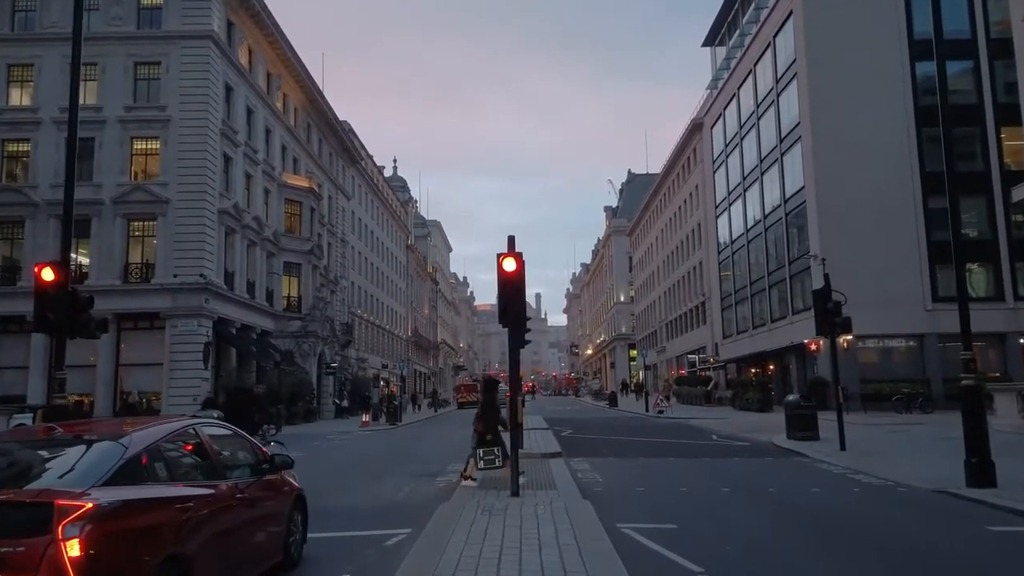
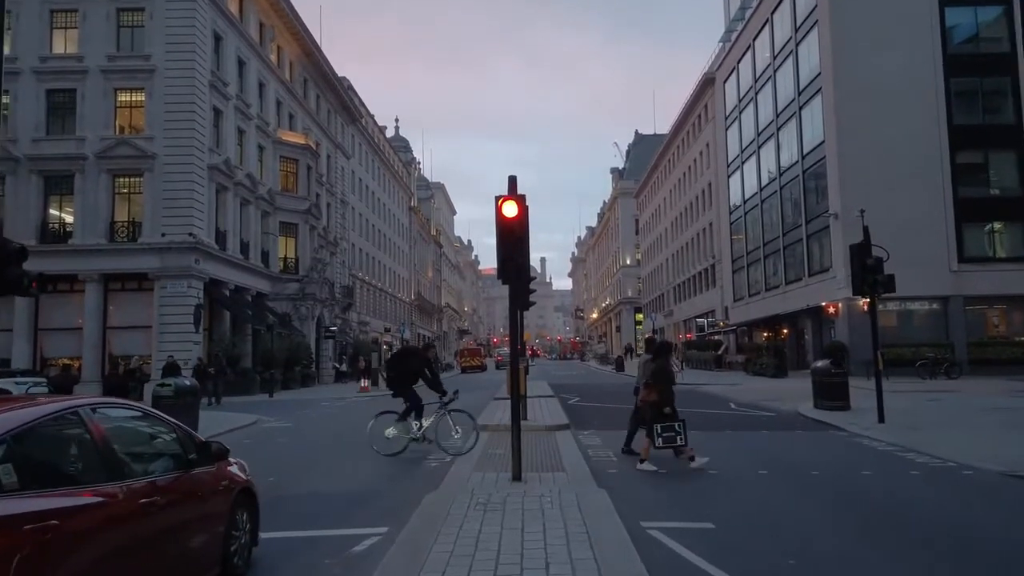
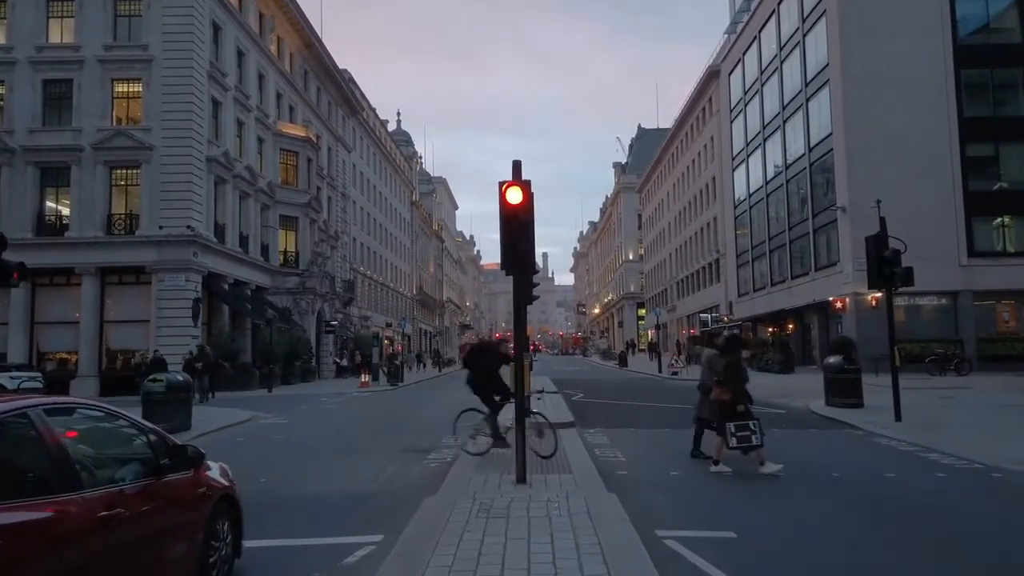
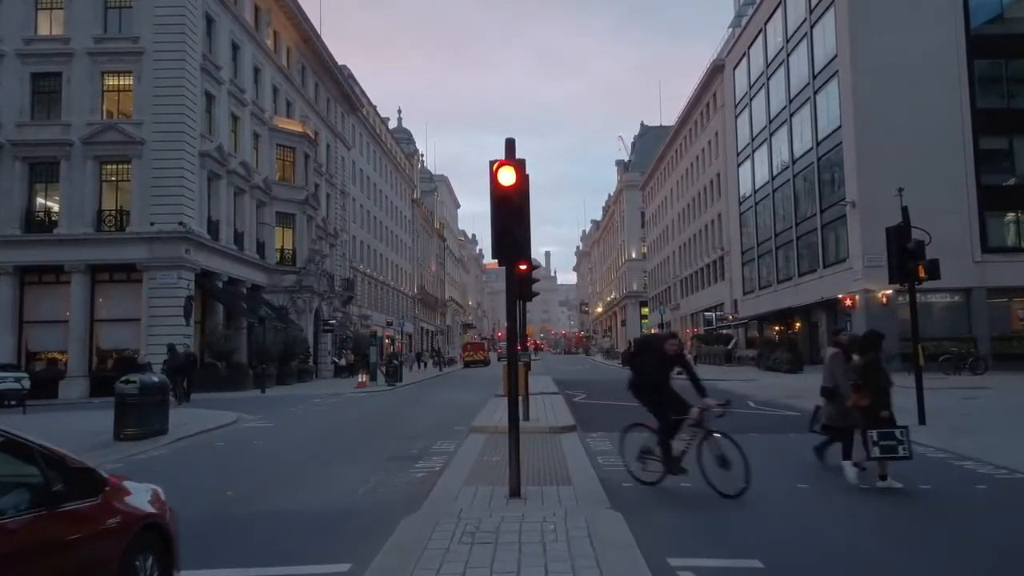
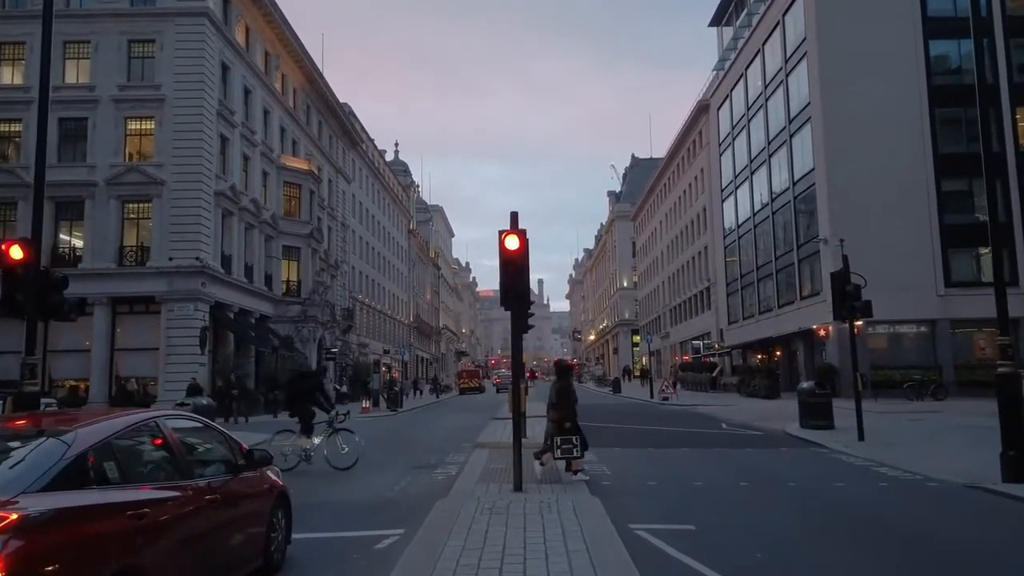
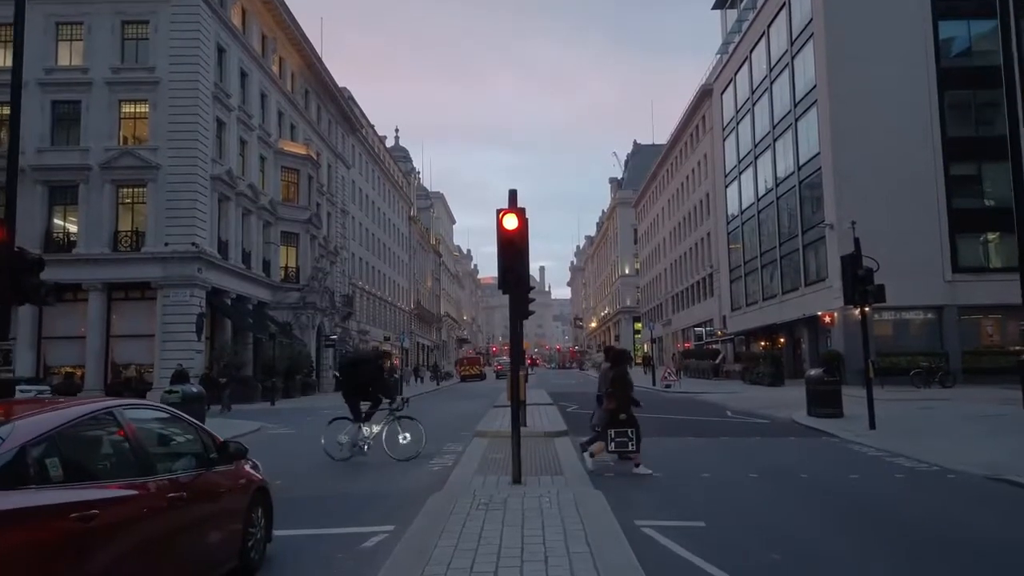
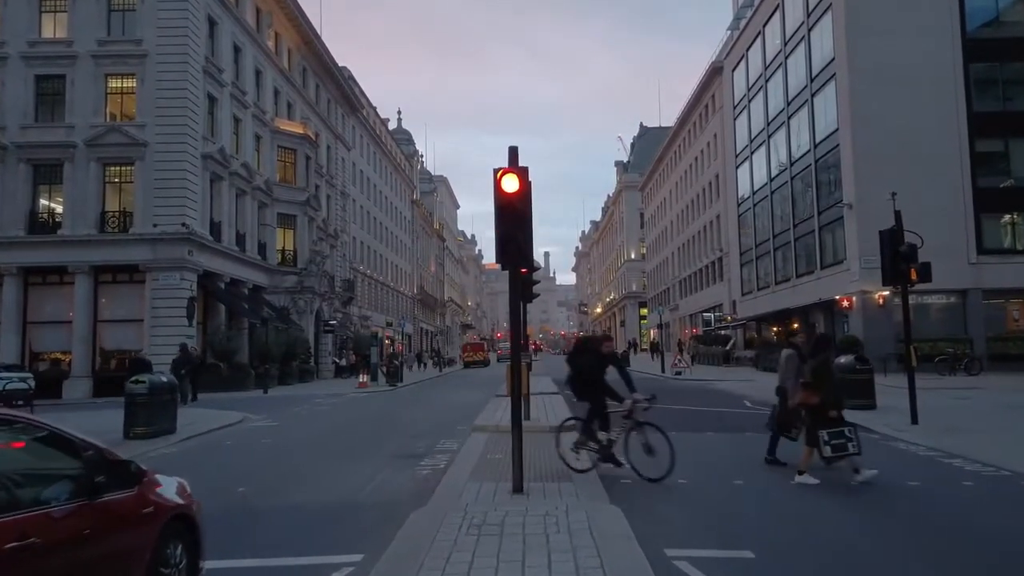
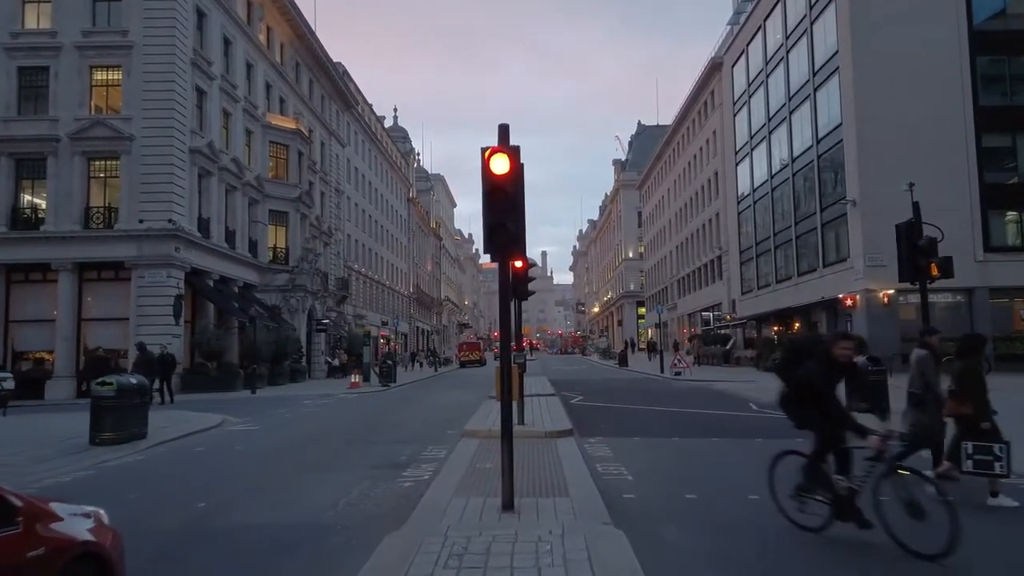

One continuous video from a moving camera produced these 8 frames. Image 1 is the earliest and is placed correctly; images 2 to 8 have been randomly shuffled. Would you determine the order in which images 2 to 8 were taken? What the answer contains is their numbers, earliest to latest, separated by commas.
5, 6, 2, 3, 7, 4, 8
